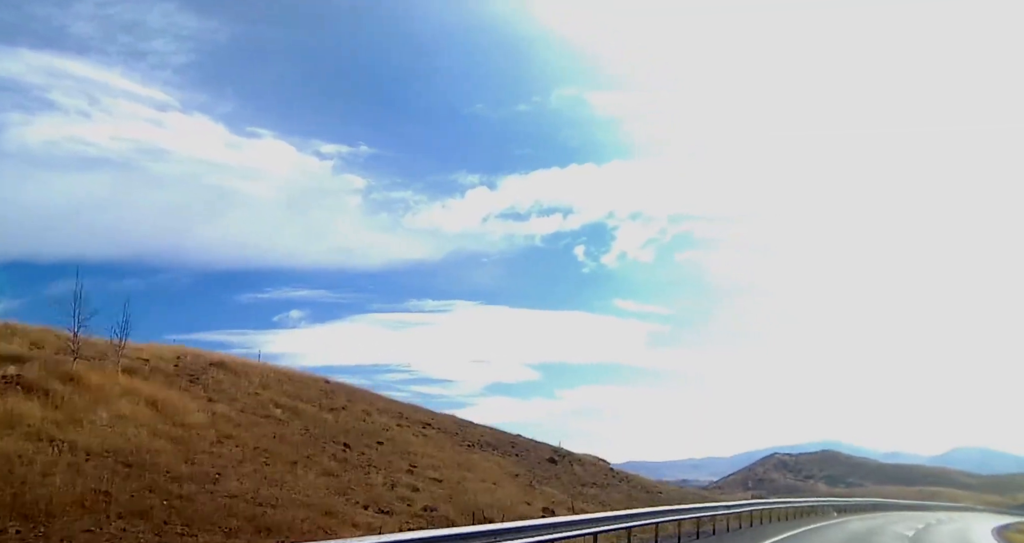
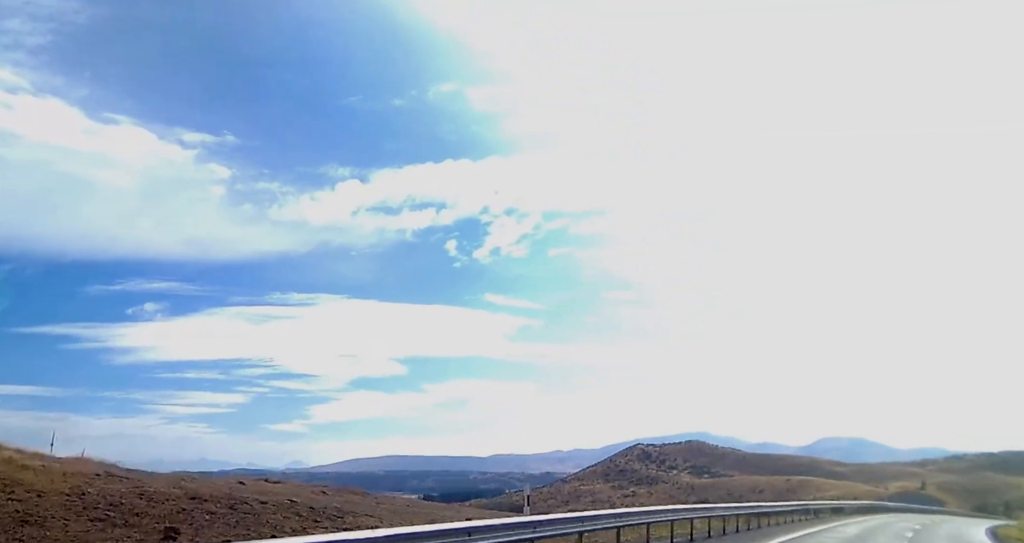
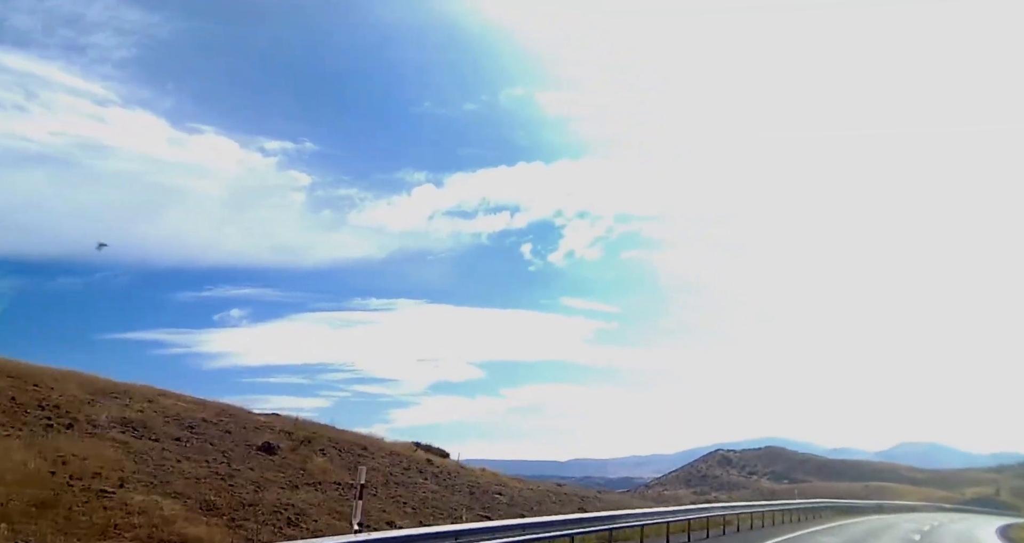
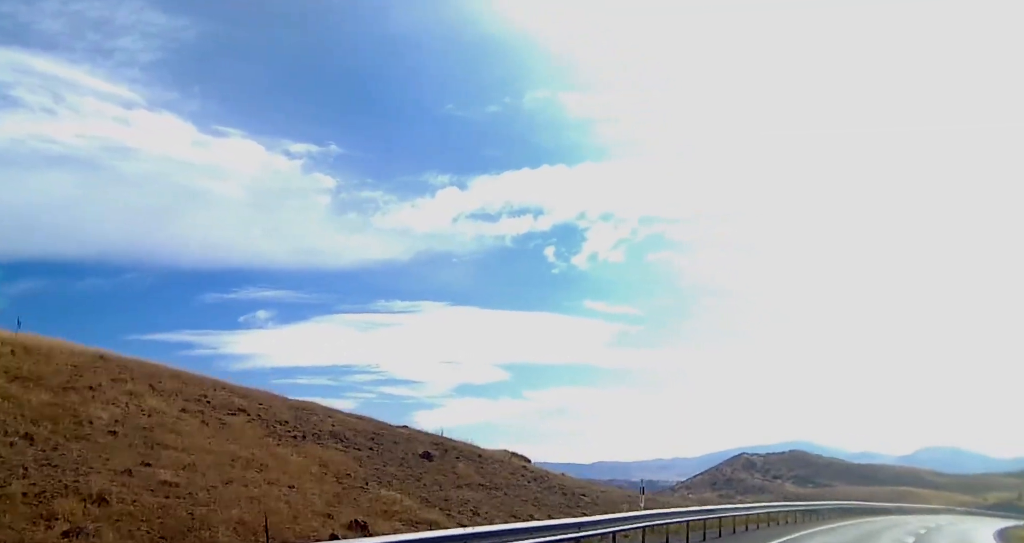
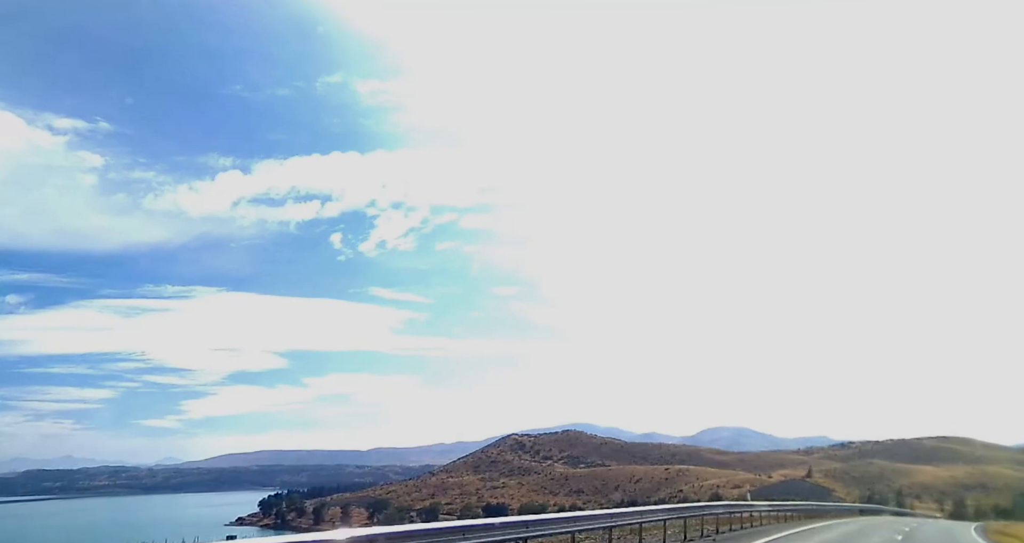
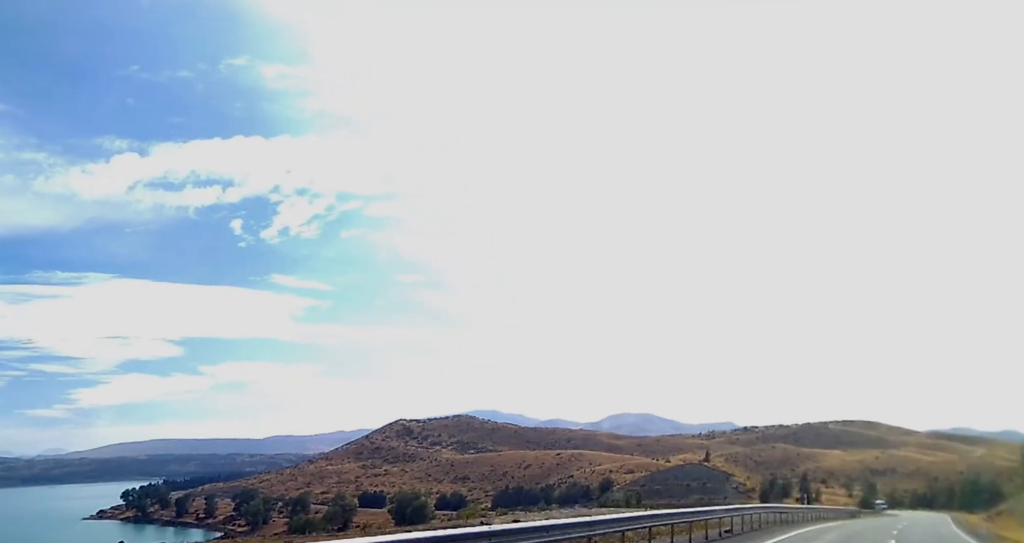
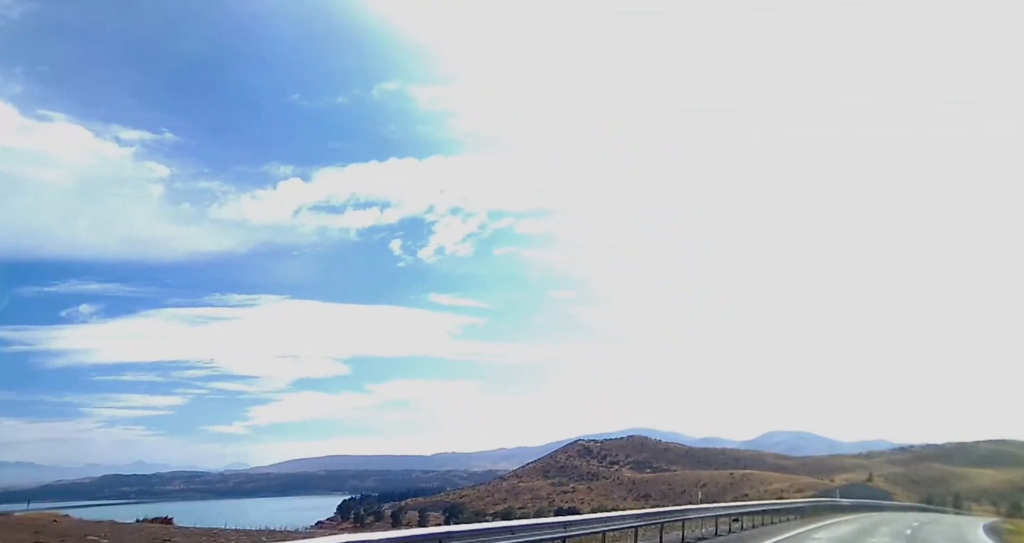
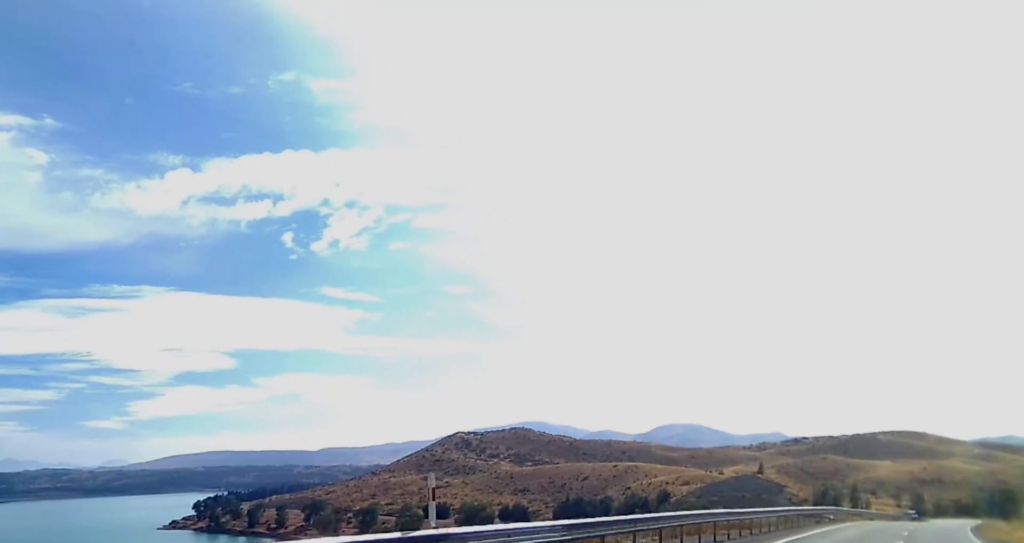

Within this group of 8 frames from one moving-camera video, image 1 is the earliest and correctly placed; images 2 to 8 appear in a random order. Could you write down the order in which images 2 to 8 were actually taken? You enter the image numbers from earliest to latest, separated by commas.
4, 3, 2, 7, 5, 8, 6
